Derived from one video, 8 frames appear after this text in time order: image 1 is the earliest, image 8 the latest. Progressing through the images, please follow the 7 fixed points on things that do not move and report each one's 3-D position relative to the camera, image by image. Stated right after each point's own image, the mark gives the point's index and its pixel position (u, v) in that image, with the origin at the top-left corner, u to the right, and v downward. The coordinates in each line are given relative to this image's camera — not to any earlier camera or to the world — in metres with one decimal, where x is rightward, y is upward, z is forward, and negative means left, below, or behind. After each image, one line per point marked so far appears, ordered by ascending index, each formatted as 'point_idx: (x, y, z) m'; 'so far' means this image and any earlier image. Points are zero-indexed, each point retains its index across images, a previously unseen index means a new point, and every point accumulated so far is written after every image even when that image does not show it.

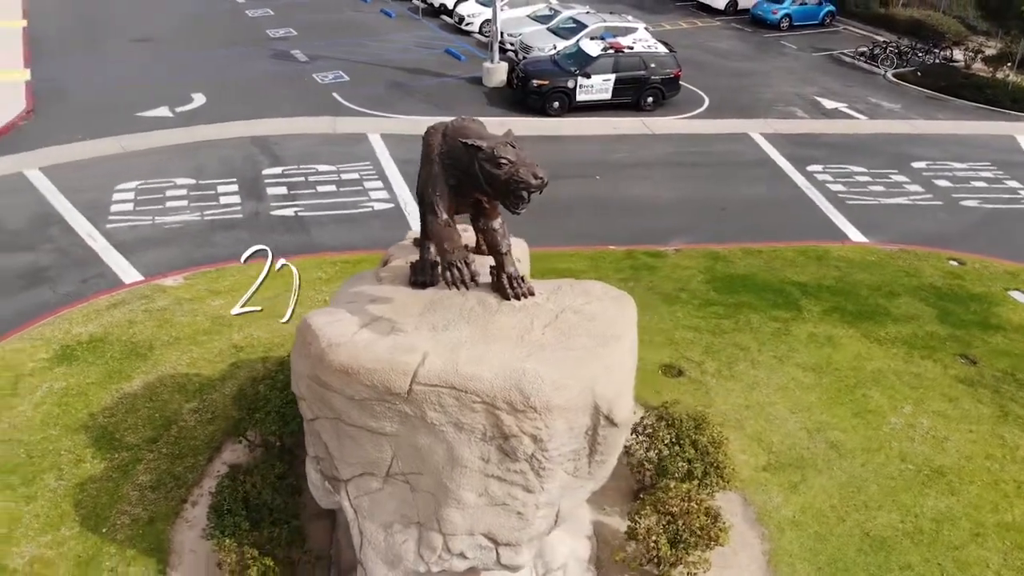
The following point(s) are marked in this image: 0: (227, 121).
0: (-5.7, +3.2, +17.4) m
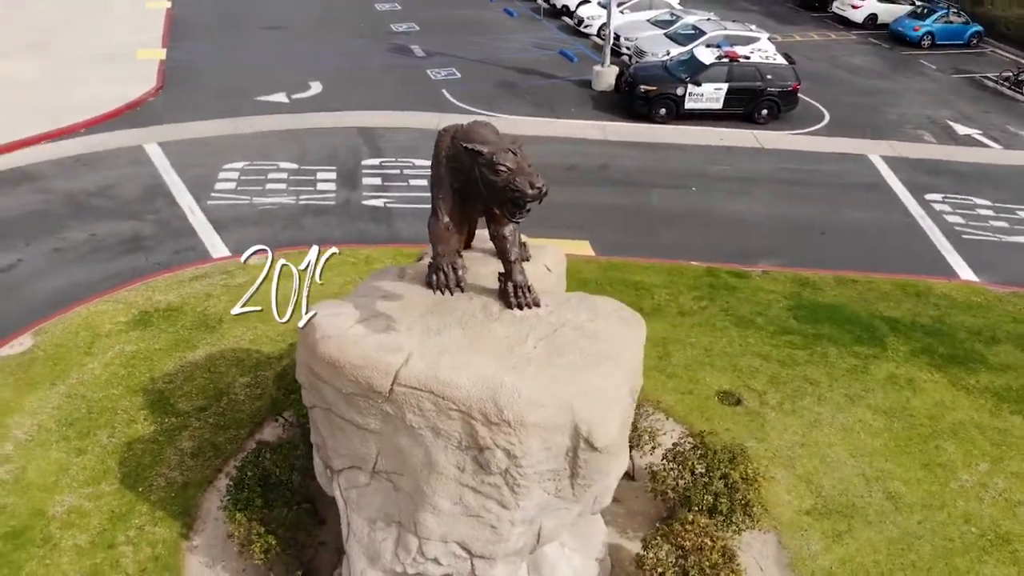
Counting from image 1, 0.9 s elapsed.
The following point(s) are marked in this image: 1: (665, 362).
0: (-3.6, +3.6, +18.0) m
1: (+2.0, -1.0, +11.6) m
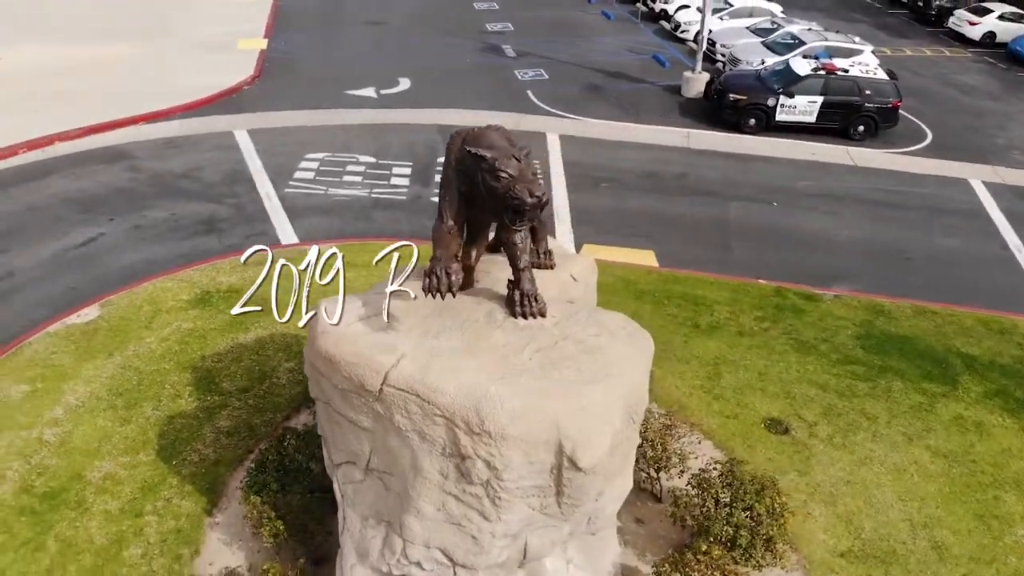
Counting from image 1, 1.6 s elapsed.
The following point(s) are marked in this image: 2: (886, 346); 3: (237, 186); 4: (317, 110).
0: (-1.9, +3.7, +18.2) m
1: (+2.6, -1.2, +11.2) m
2: (+5.1, -0.8, +12.0) m
3: (-4.7, +1.7, +14.9) m
4: (-3.9, +3.6, +17.7) m
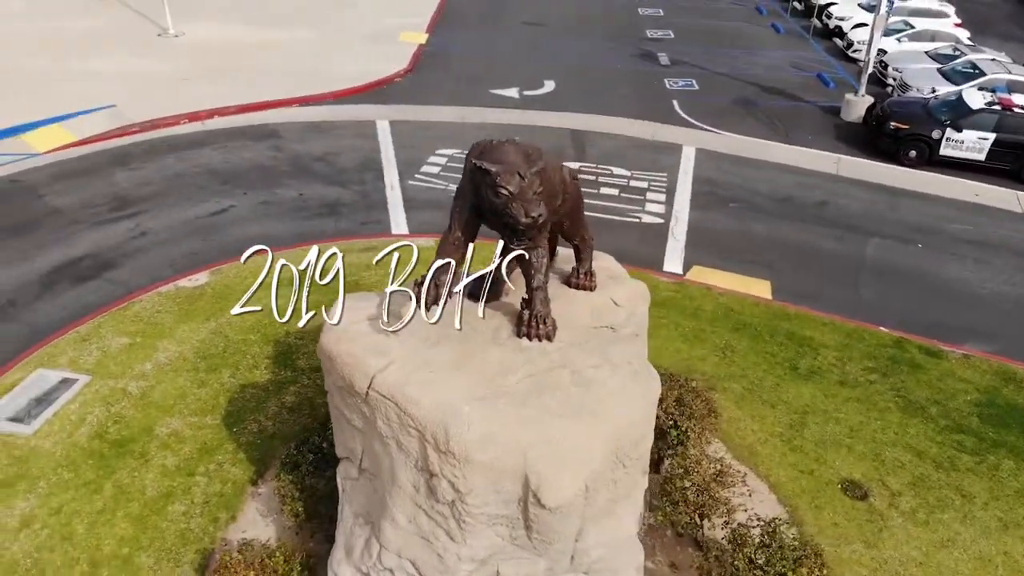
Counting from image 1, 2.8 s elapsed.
0: (+1.0, +3.7, +18.1) m
1: (+3.3, -1.7, +10.4) m
2: (+6.0, -1.6, +10.7) m
3: (-2.6, +2.0, +15.4) m
4: (-1.1, +3.7, +18.0) m
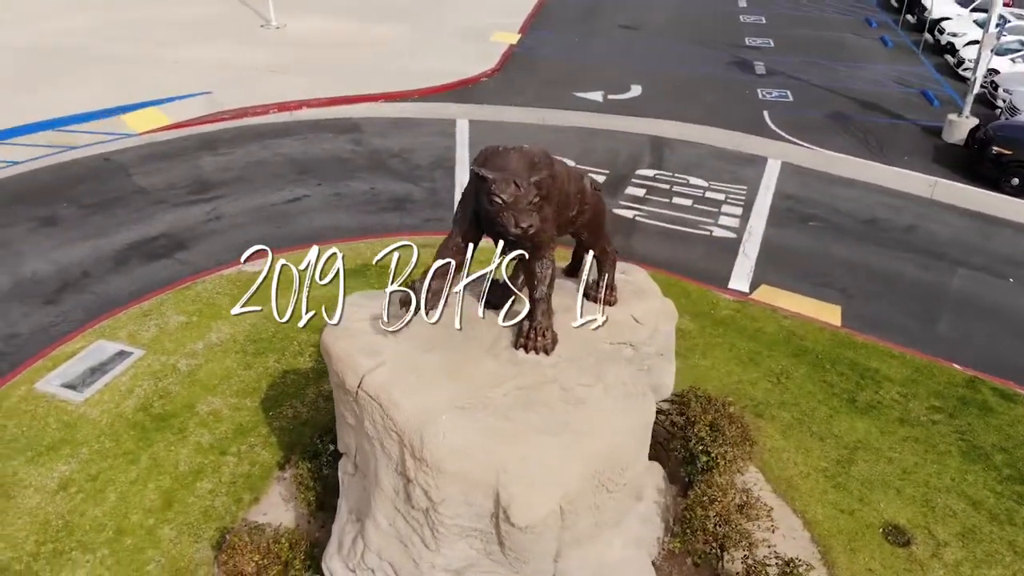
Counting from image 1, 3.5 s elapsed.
0: (+2.7, +3.5, +17.8) m
1: (+3.7, -2.0, +9.9) m
2: (+6.4, -2.1, +9.9) m
3: (-1.3, +2.1, +15.5) m
4: (+0.6, +3.7, +18.0) m
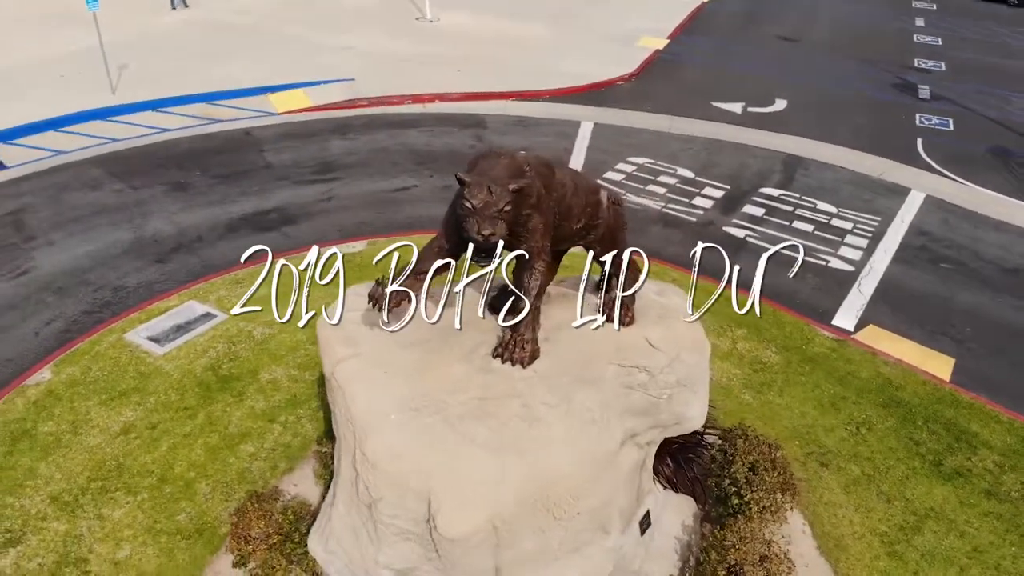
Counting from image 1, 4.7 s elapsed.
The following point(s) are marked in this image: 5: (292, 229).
0: (+5.2, +3.0, +16.9) m
1: (+4.0, -2.5, +9.0) m
2: (+6.6, -2.9, +8.4) m
3: (+0.7, +2.1, +15.5) m
4: (+3.2, +3.4, +17.4) m
5: (-3.3, +0.9, +13.3) m
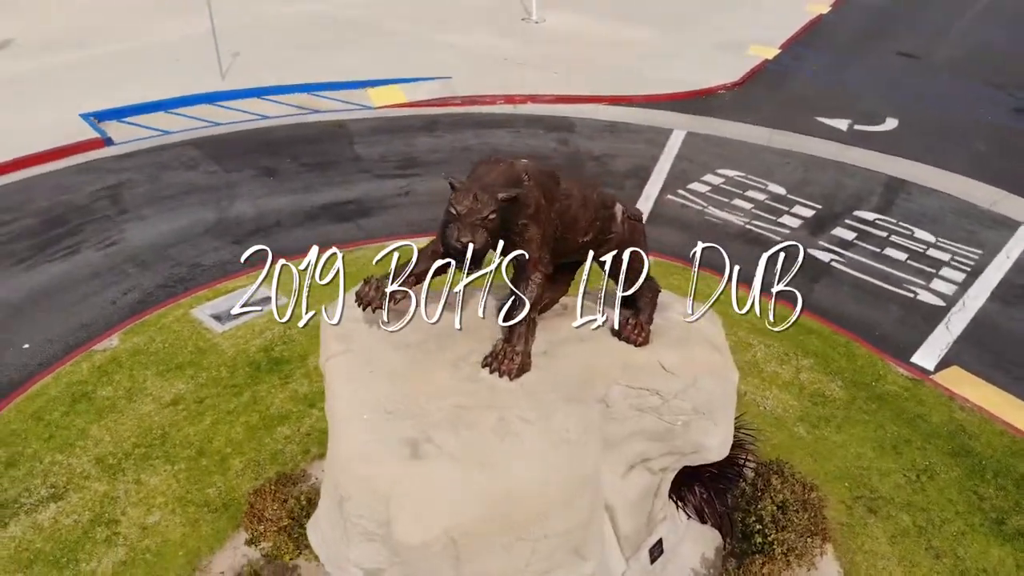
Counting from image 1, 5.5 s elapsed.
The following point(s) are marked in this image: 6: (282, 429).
0: (+6.8, +2.4, +16.0) m
1: (+4.1, -2.9, +8.3) m
2: (+6.6, -3.5, +7.4) m
3: (+2.1, +1.9, +15.2) m
4: (+5.0, +3.0, +16.8) m
5: (-2.2, +1.1, +13.6) m
6: (-2.5, -1.6, +9.8) m
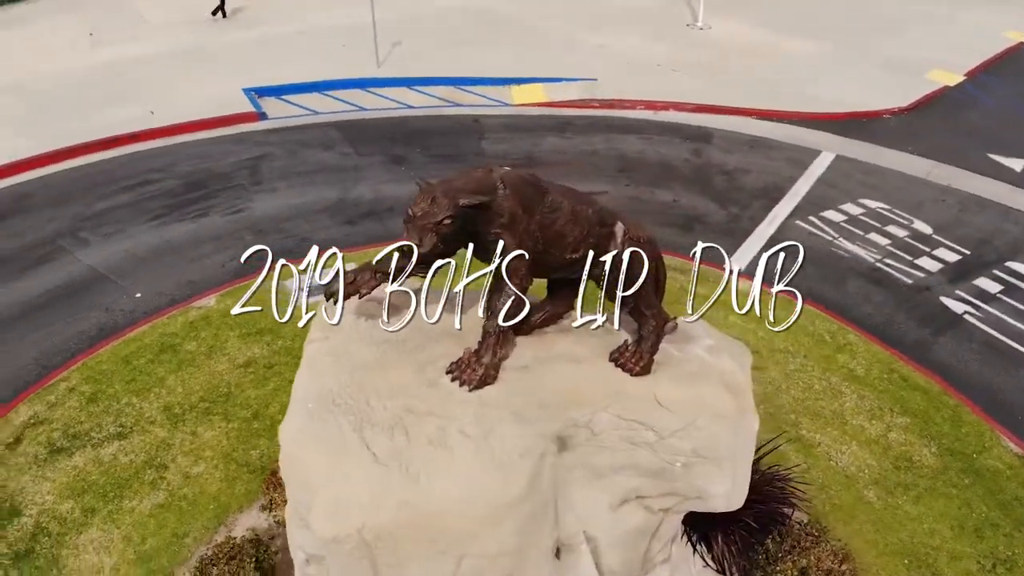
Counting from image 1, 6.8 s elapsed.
0: (+8.9, +1.4, +14.1) m
1: (+3.9, -3.5, +7.3) m
2: (+6.0, -4.3, +5.9) m
3: (+4.0, +1.4, +14.4) m
4: (+7.3, +2.2, +15.3) m
5: (-0.6, +1.2, +13.7) m
6: (-2.0, -1.3, +10.1) m
